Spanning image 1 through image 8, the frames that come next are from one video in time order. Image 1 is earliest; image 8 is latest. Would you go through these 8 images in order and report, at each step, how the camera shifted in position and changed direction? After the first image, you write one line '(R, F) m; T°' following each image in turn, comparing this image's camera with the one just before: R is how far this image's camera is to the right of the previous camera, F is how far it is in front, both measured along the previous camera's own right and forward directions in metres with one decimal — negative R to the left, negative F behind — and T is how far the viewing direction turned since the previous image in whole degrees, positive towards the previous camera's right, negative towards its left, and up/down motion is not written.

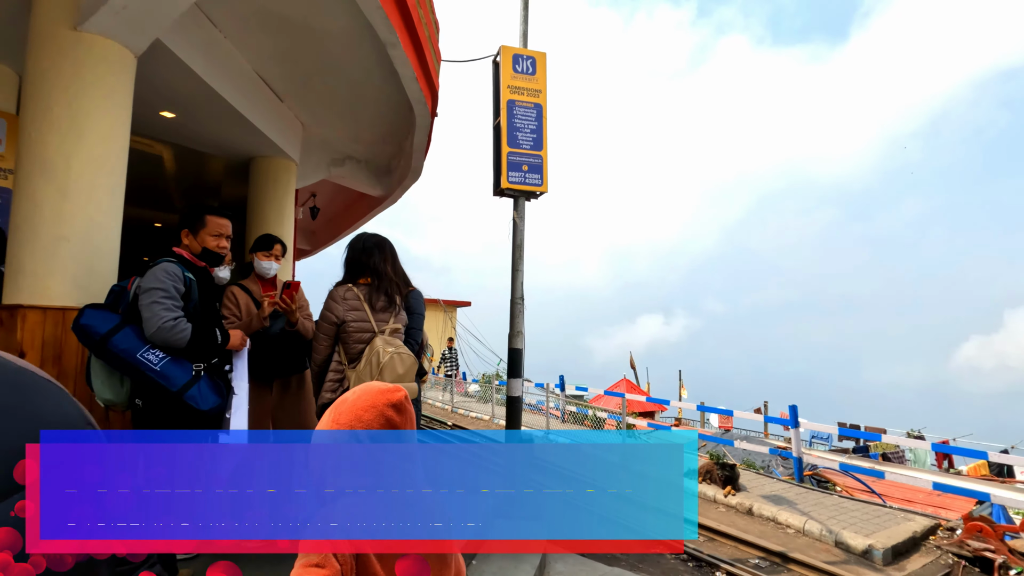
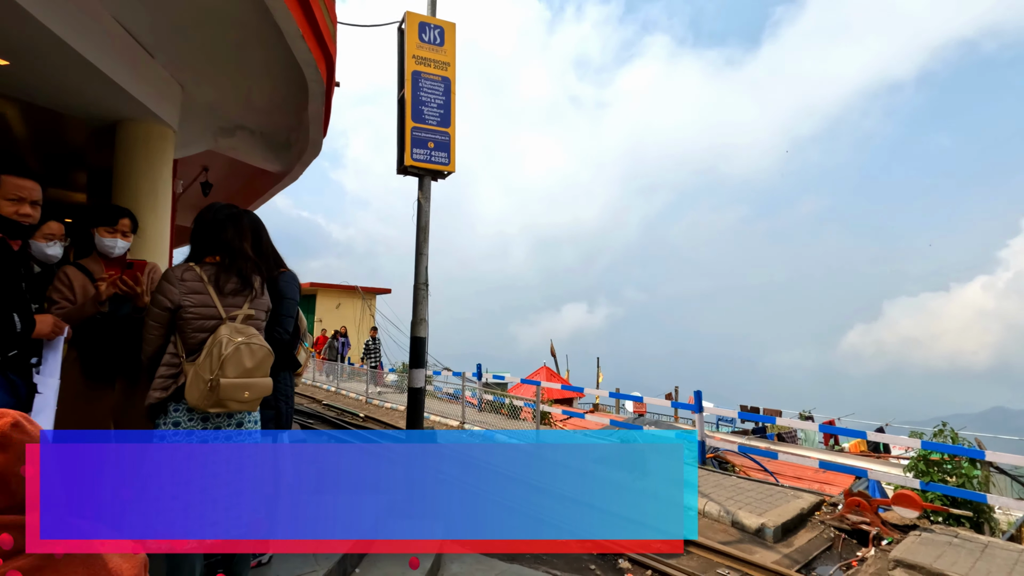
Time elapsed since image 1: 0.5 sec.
(+0.2, +0.2) m; +8°
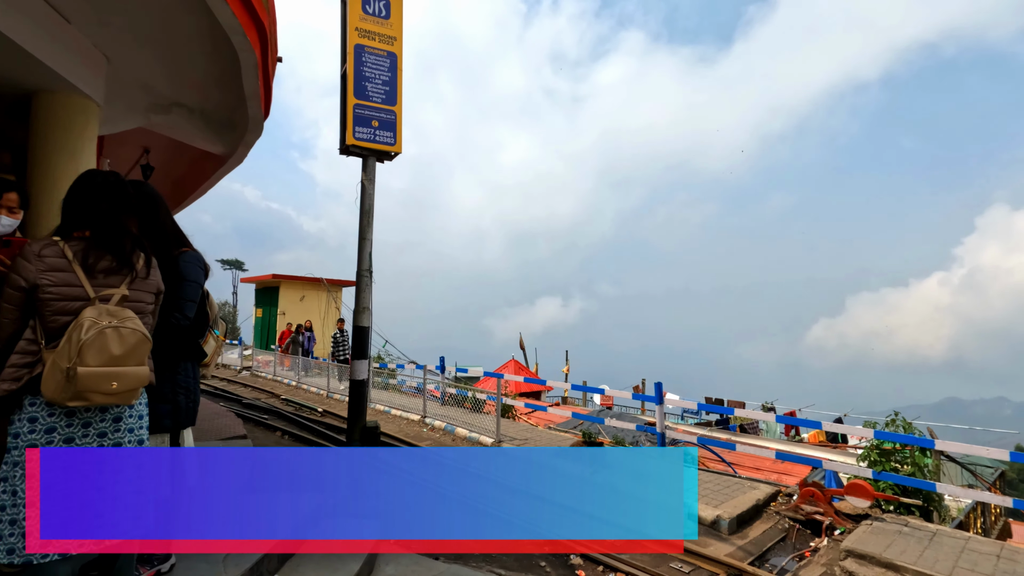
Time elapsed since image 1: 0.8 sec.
(+0.2, +0.2) m; +3°
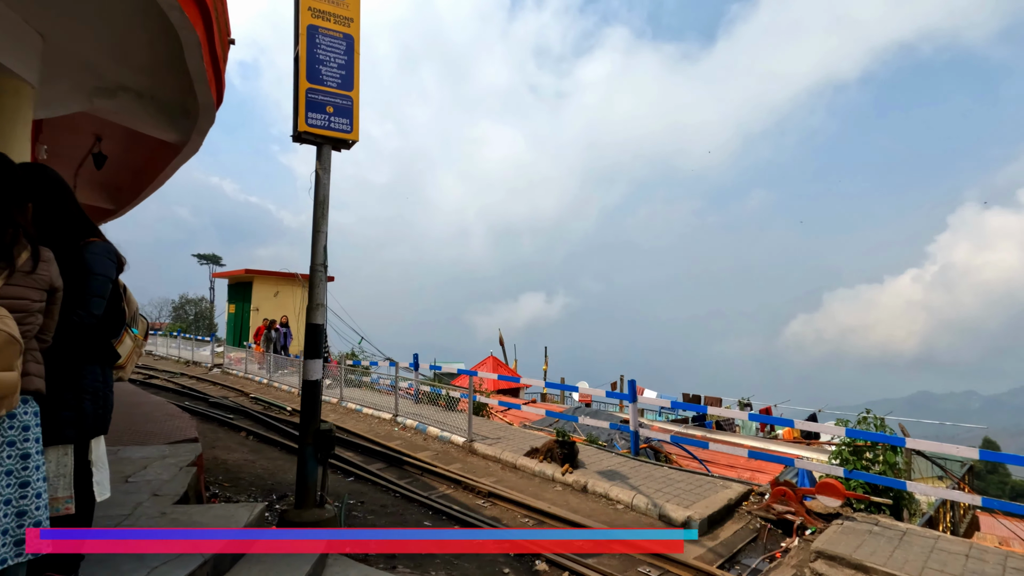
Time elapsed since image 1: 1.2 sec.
(+0.2, +0.2) m; +2°
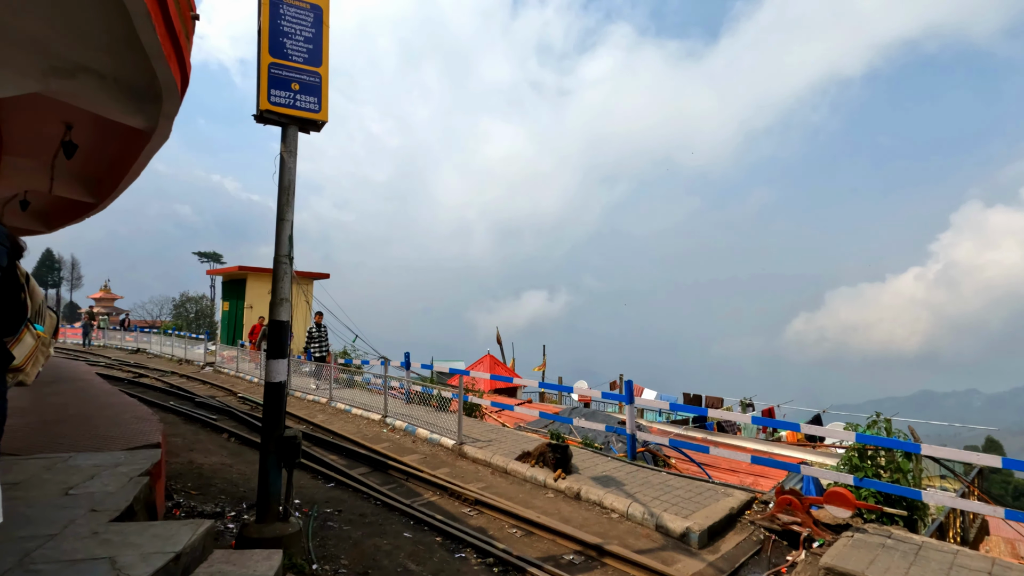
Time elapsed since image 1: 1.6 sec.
(+0.1, +0.4) m; 0°
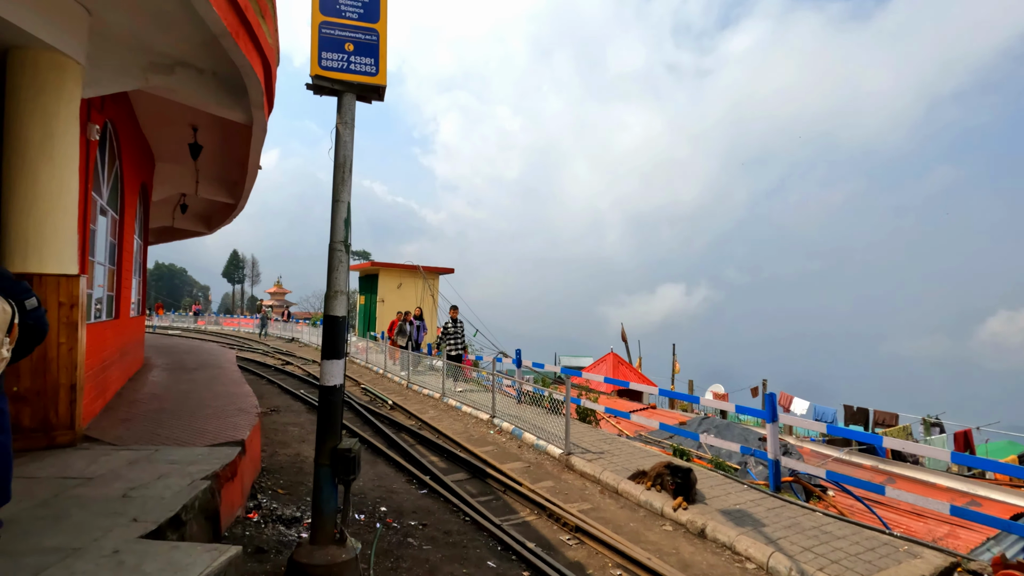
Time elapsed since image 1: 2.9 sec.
(+0.2, +0.8) m; -14°
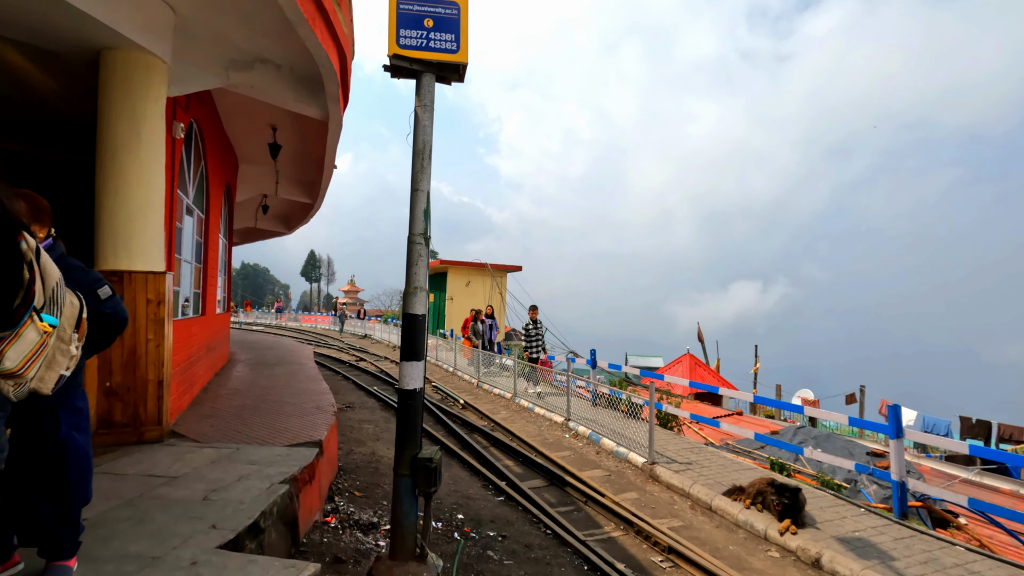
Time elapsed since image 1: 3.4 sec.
(-0.2, +0.3) m; -7°
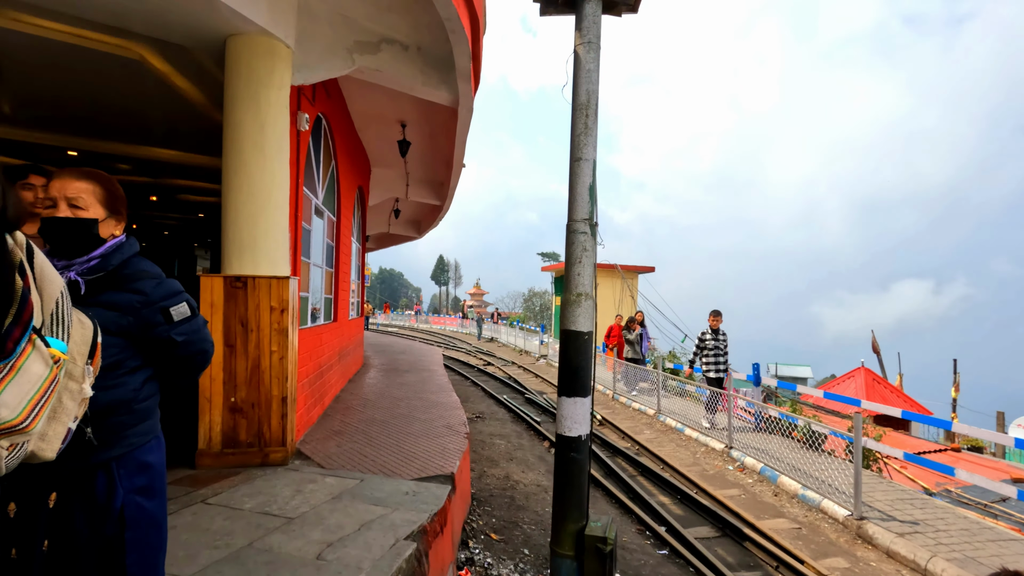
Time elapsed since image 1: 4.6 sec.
(-0.3, +0.9) m; -13°
